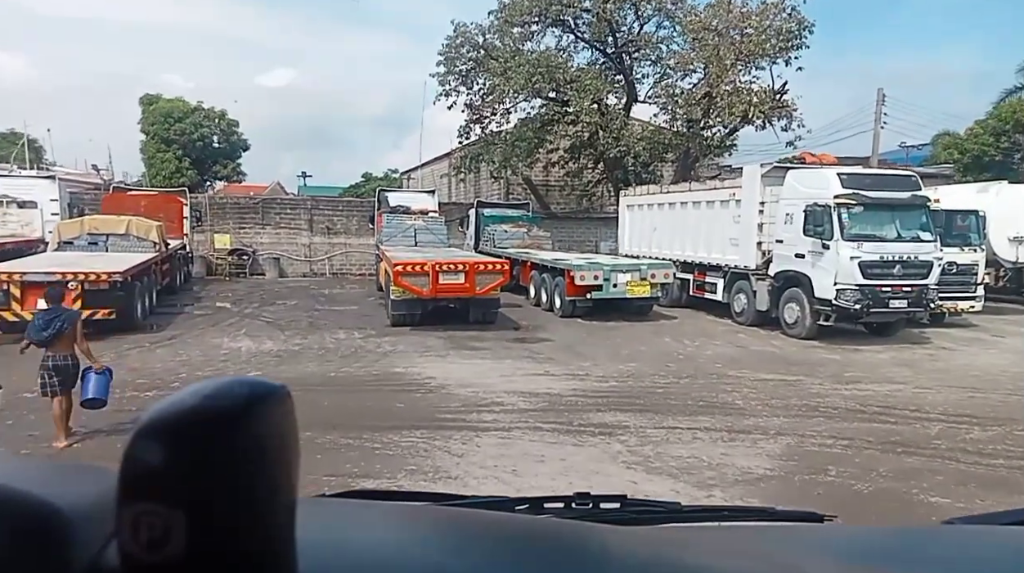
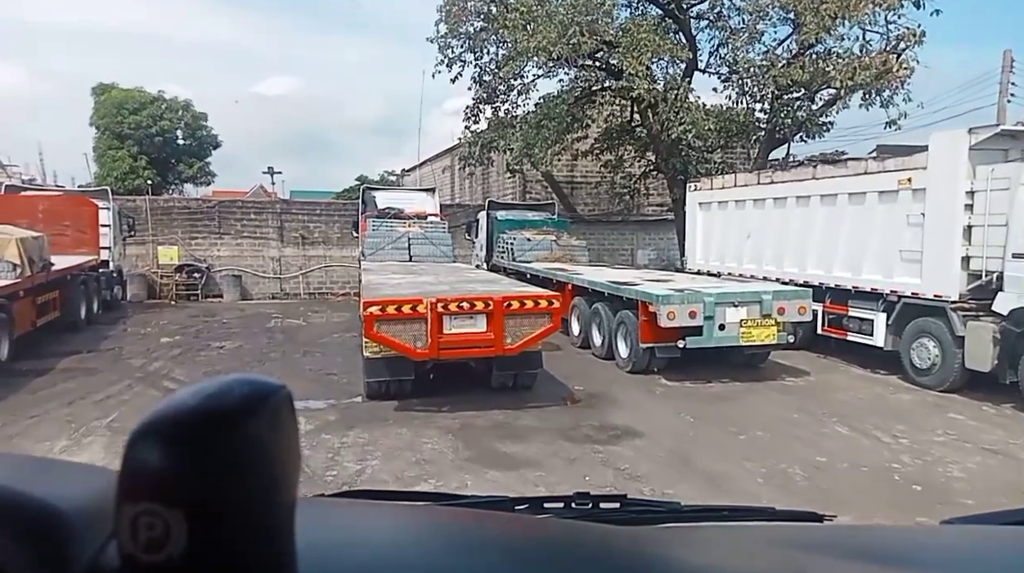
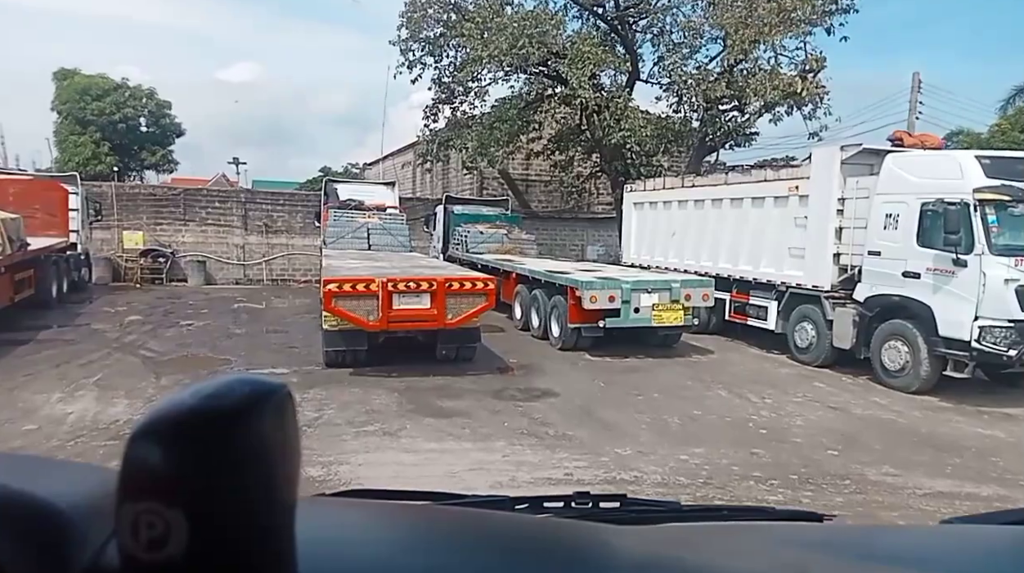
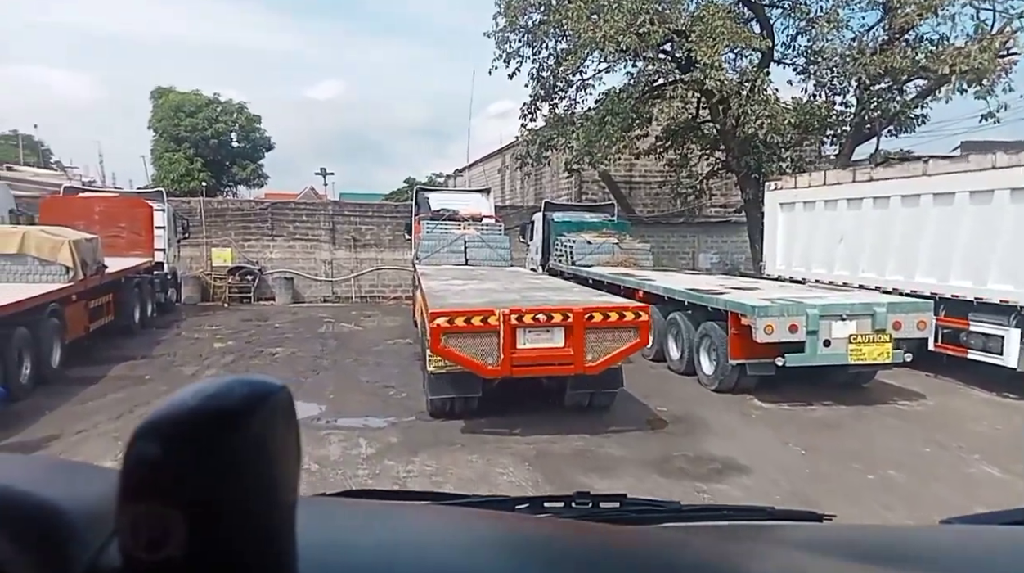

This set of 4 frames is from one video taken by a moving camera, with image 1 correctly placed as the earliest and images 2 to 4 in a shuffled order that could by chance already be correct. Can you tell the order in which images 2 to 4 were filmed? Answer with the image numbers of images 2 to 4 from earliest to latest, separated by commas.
3, 2, 4
